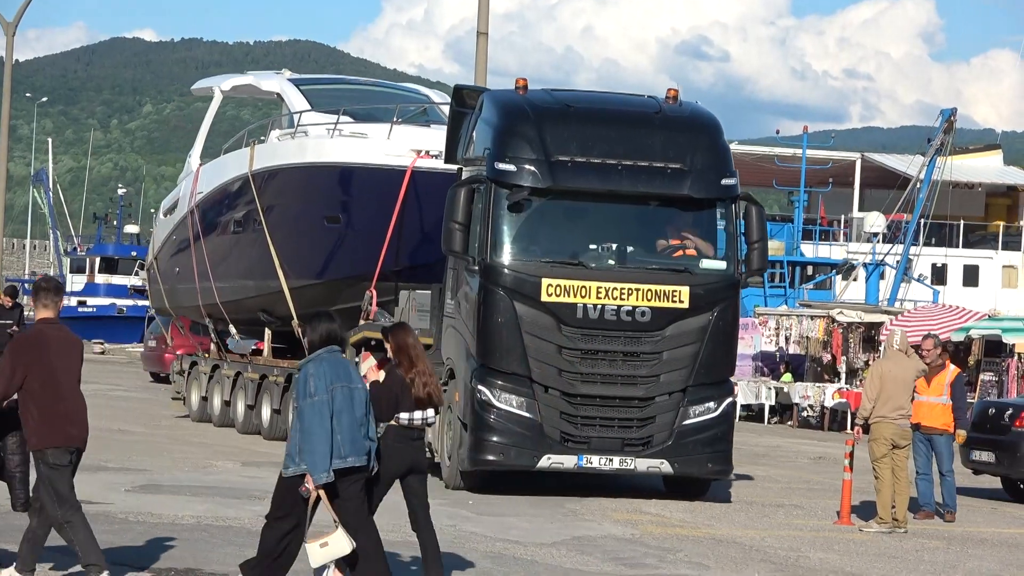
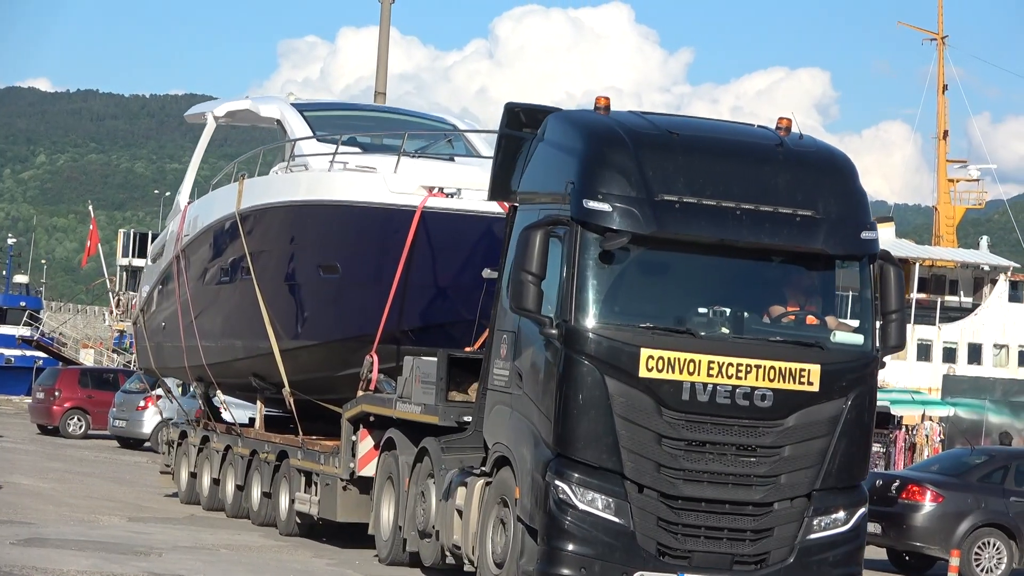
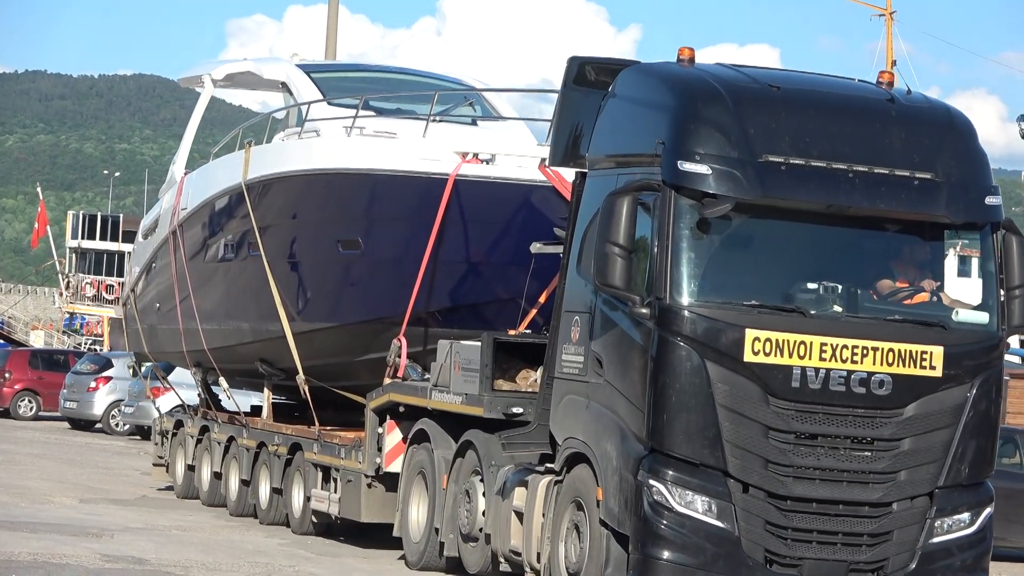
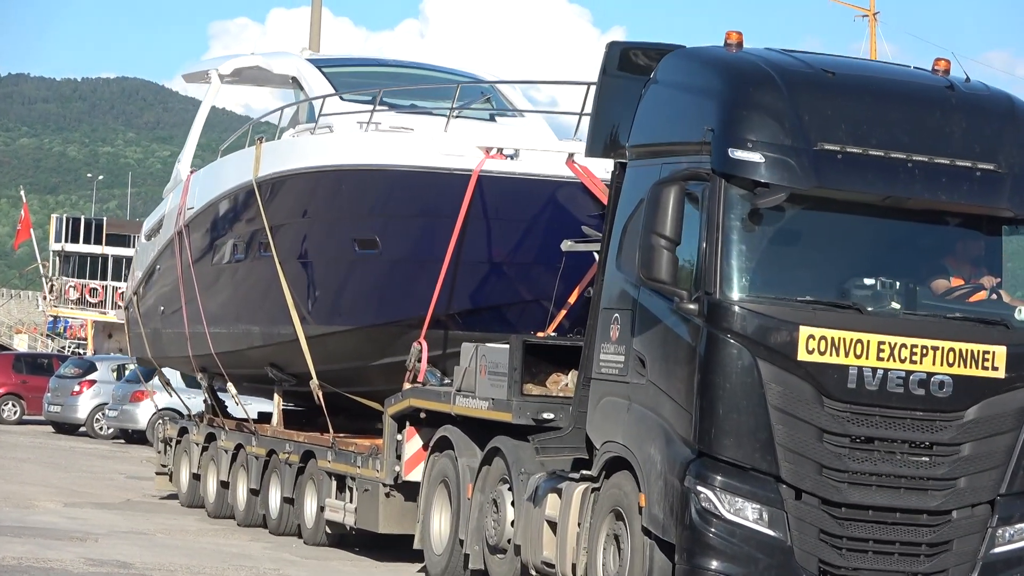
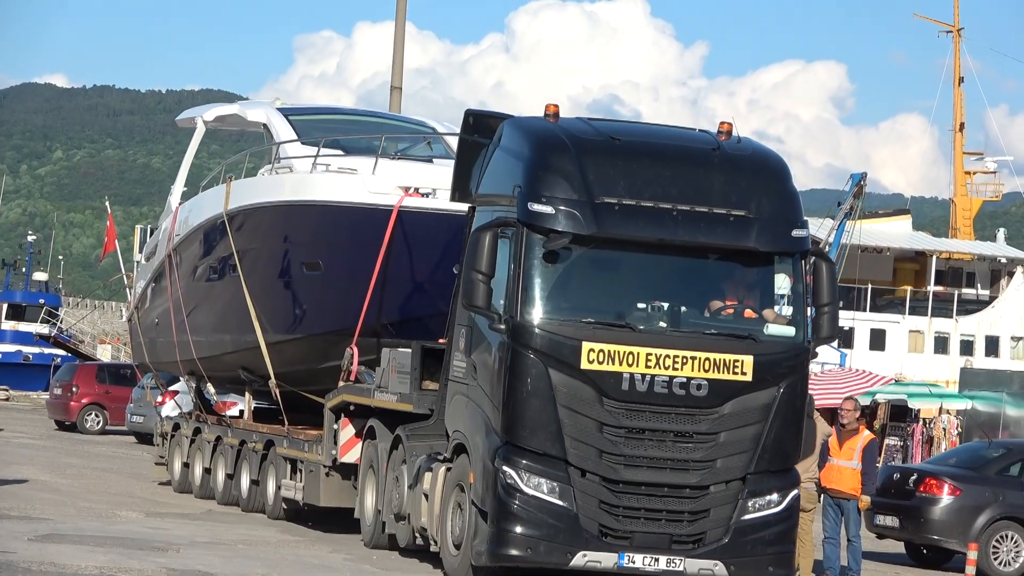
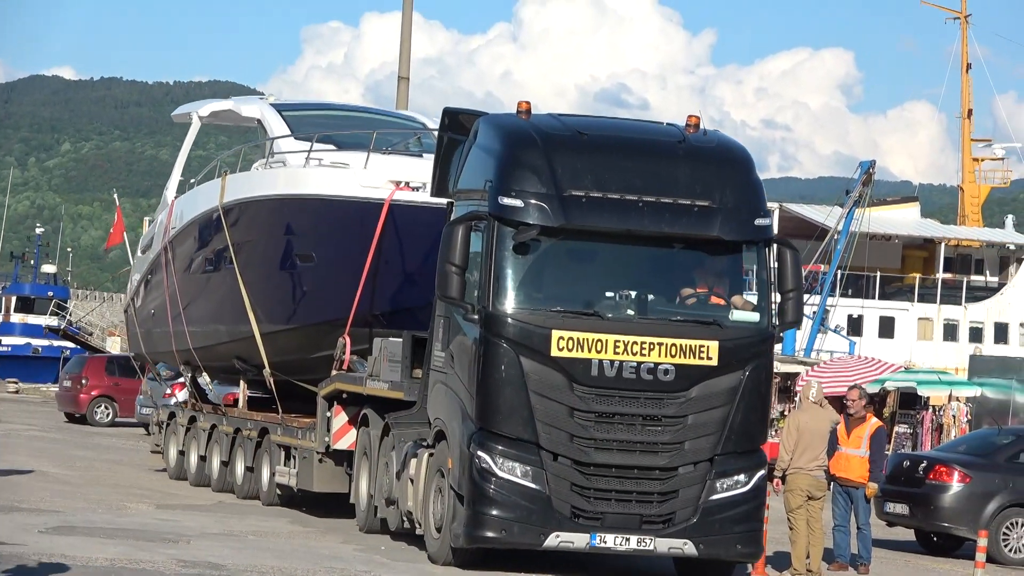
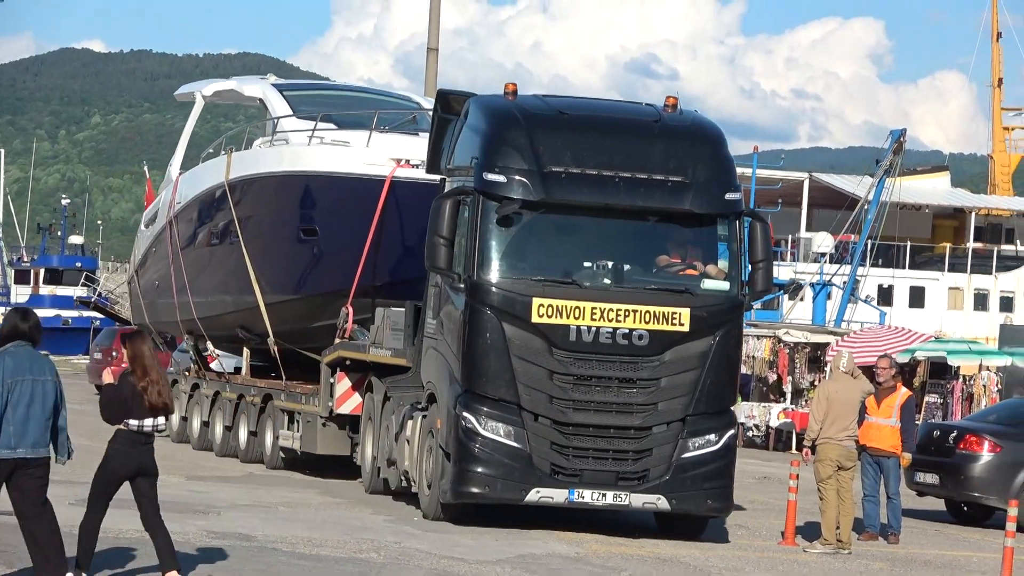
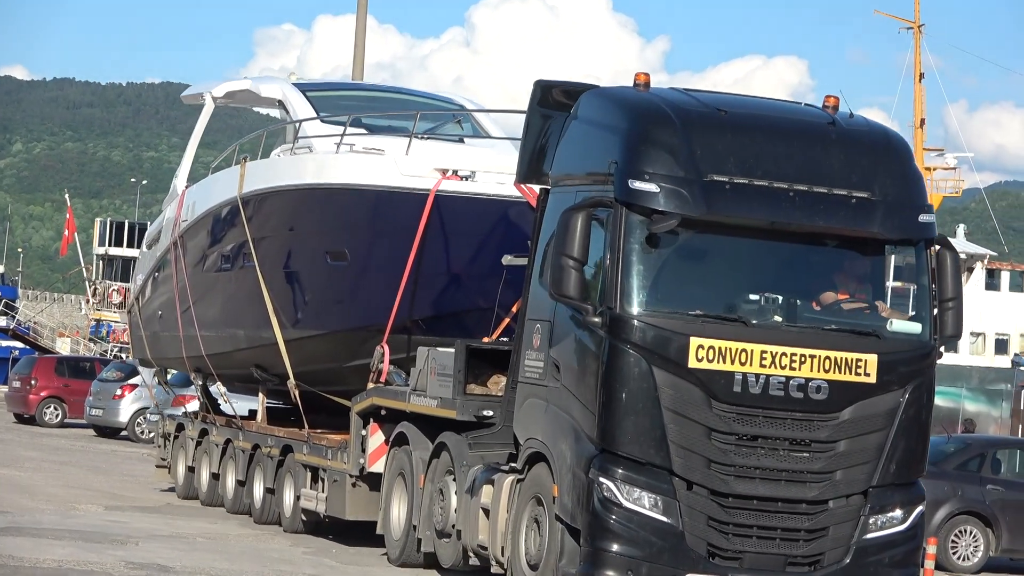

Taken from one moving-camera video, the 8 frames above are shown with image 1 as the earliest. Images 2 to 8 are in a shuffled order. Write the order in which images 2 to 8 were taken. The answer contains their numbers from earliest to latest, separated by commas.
7, 6, 5, 2, 8, 3, 4
